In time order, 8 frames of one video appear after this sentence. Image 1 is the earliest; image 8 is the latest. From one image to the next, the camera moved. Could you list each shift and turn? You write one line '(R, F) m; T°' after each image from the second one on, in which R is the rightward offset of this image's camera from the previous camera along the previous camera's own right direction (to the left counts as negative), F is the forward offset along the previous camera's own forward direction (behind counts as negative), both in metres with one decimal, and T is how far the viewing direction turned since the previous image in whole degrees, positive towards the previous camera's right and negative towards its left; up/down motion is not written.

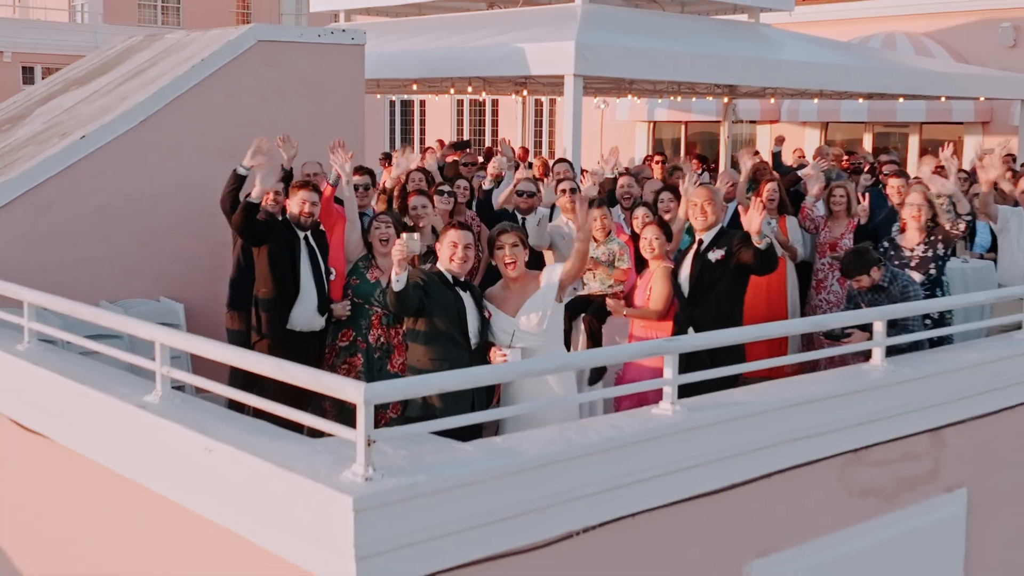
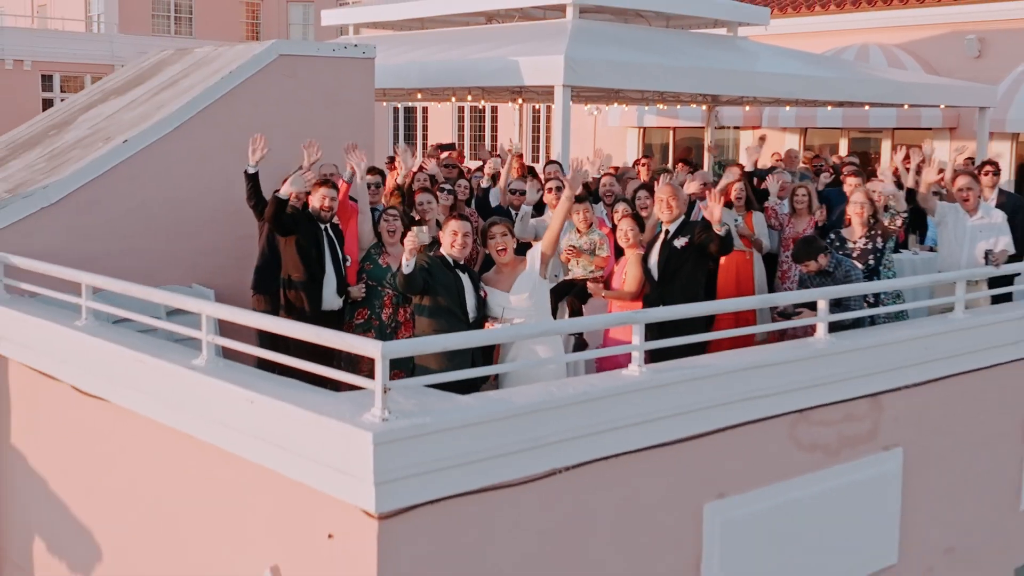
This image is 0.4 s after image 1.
(0.0, -0.8) m; 0°
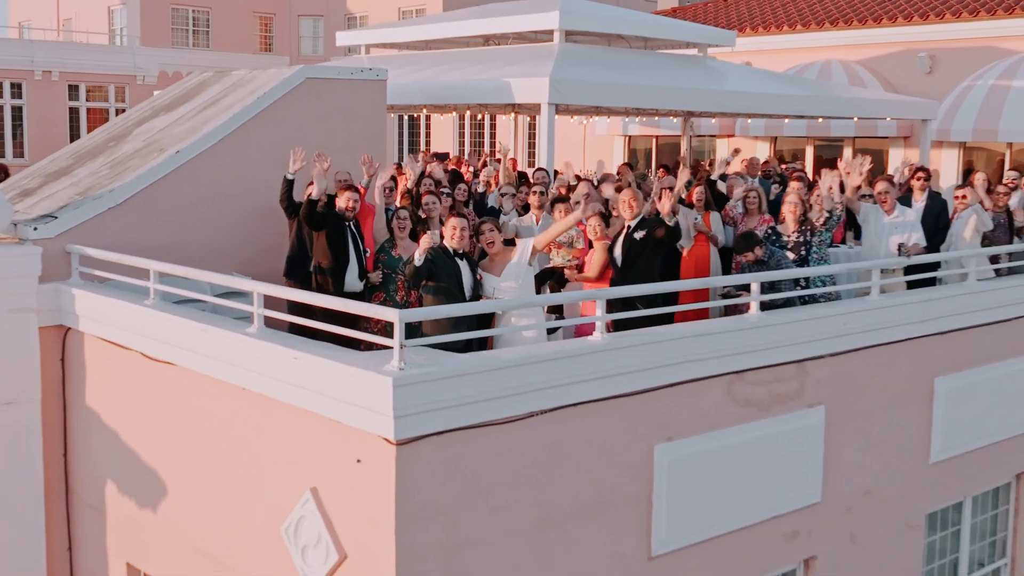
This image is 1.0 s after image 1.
(+0.1, -1.3) m; 0°
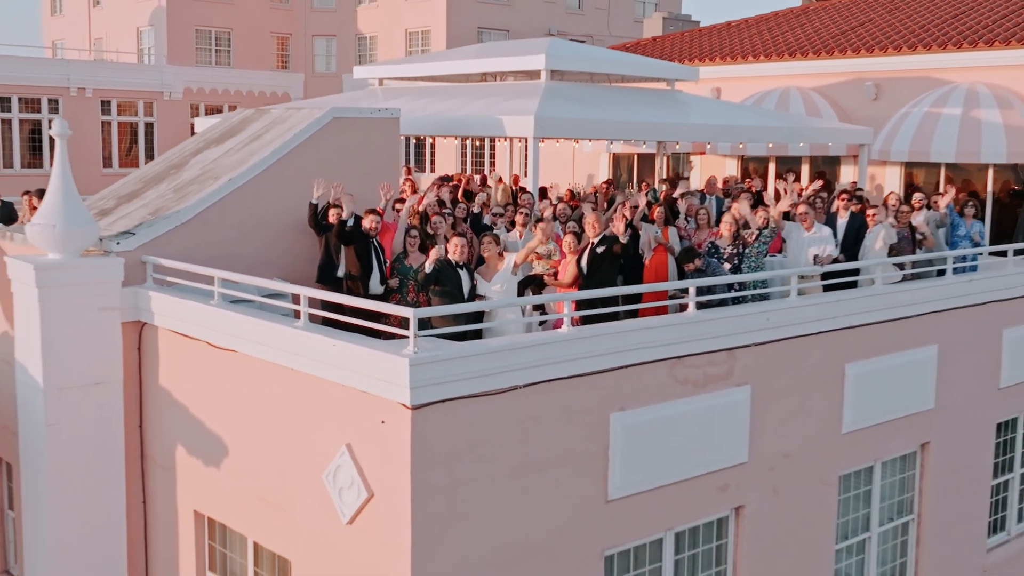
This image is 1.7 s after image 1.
(+0.1, -1.9) m; 0°
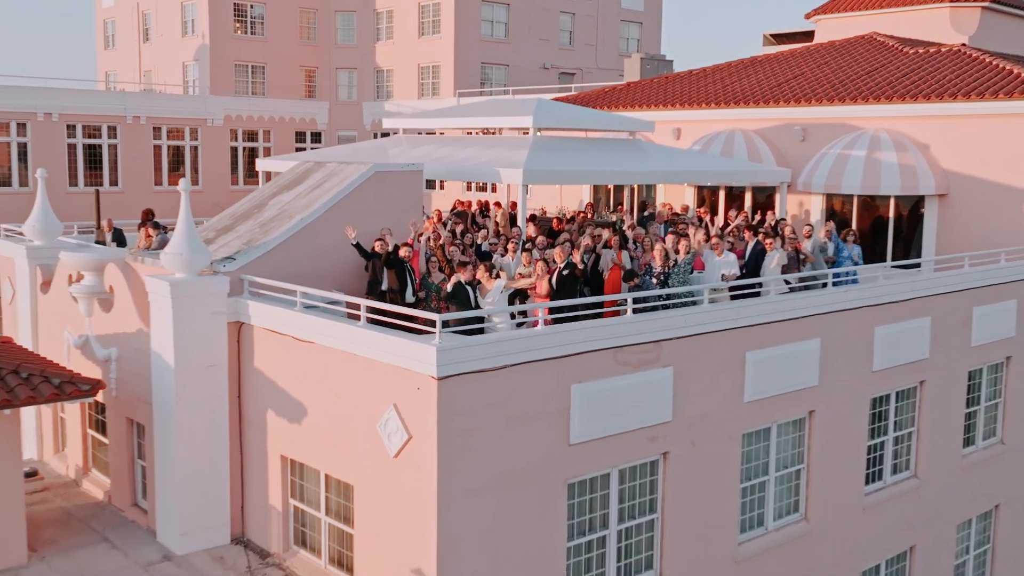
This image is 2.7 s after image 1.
(+0.1, -3.9) m; 0°
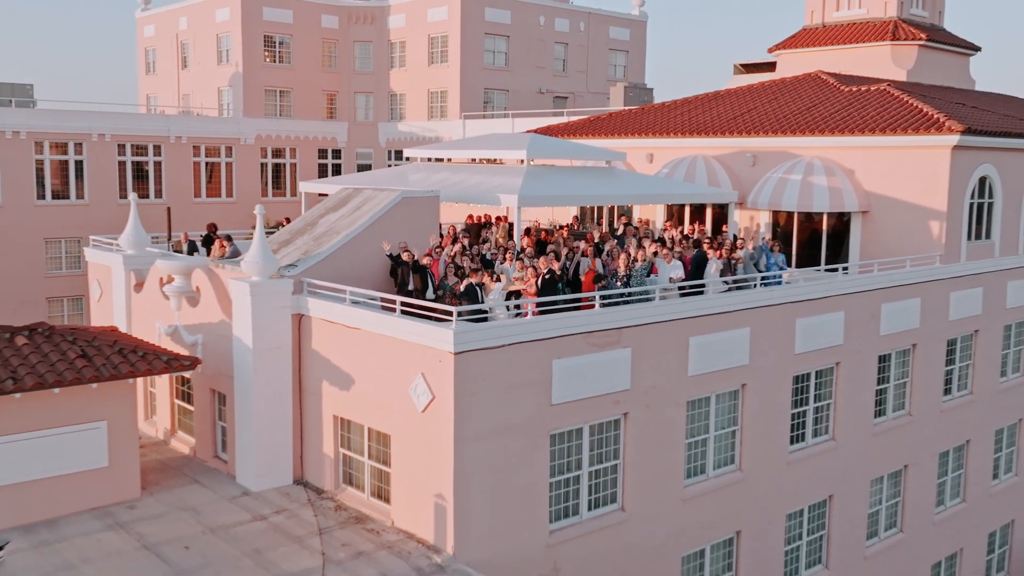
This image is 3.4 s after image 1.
(+0.1, -4.1) m; 0°
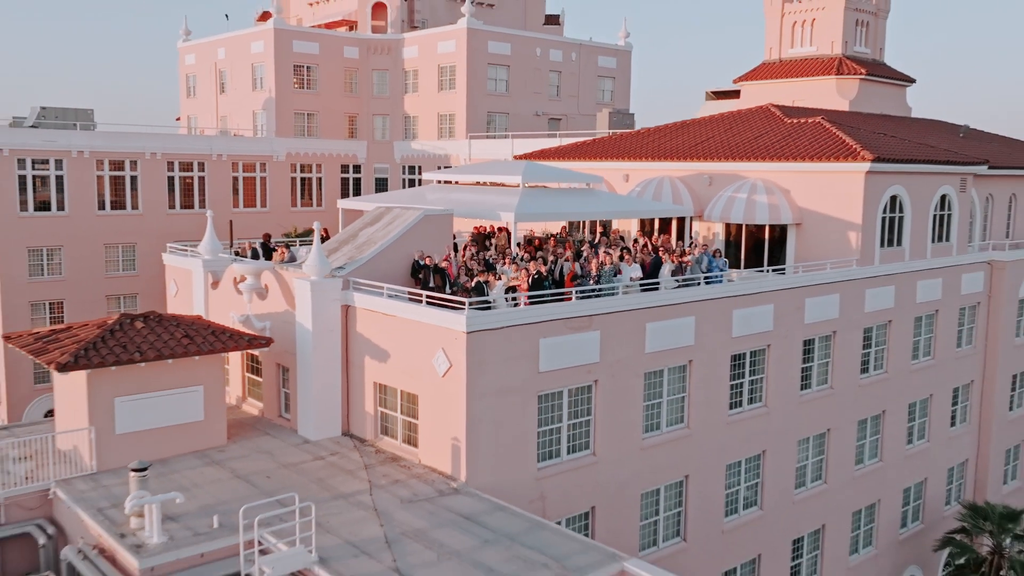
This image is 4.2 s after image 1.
(+0.1, -5.4) m; 0°
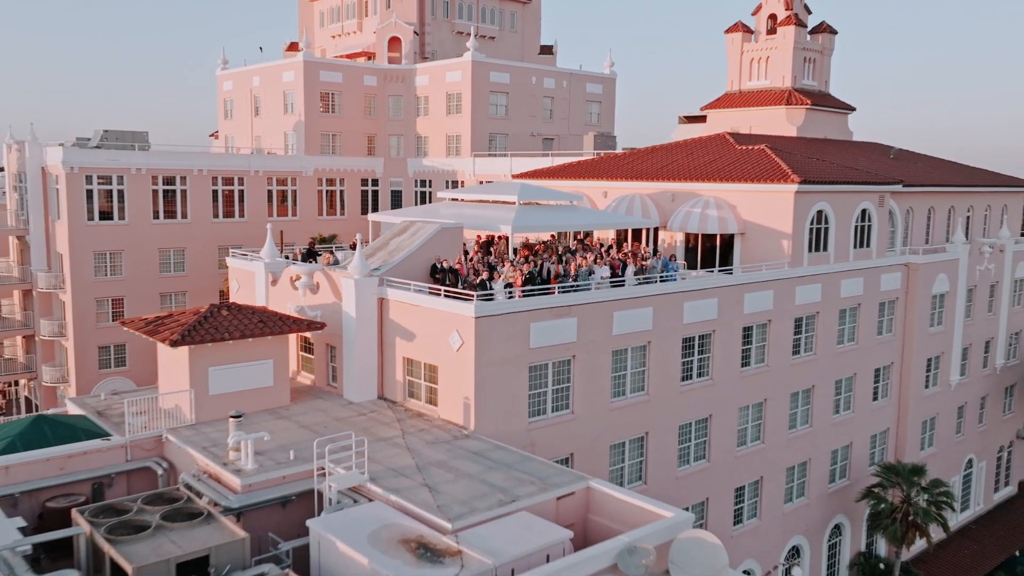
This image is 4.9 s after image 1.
(0.0, -6.7) m; 0°
